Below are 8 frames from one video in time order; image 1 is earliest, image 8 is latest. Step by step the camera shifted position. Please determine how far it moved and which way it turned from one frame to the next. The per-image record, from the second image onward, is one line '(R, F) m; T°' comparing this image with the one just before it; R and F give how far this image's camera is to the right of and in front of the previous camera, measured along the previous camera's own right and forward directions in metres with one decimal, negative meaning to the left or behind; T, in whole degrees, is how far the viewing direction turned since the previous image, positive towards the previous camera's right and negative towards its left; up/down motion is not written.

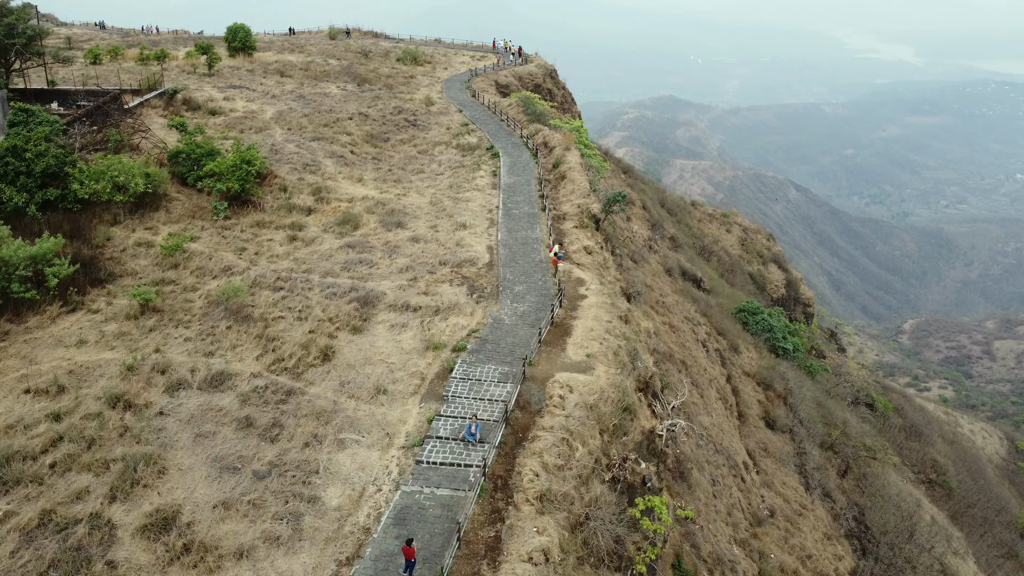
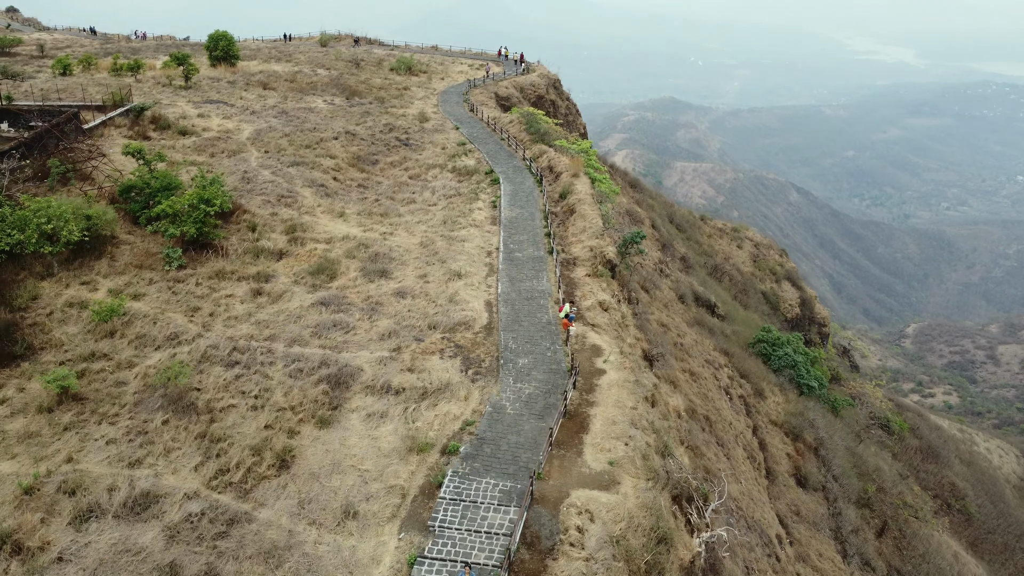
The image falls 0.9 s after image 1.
(0.0, +2.4) m; 0°
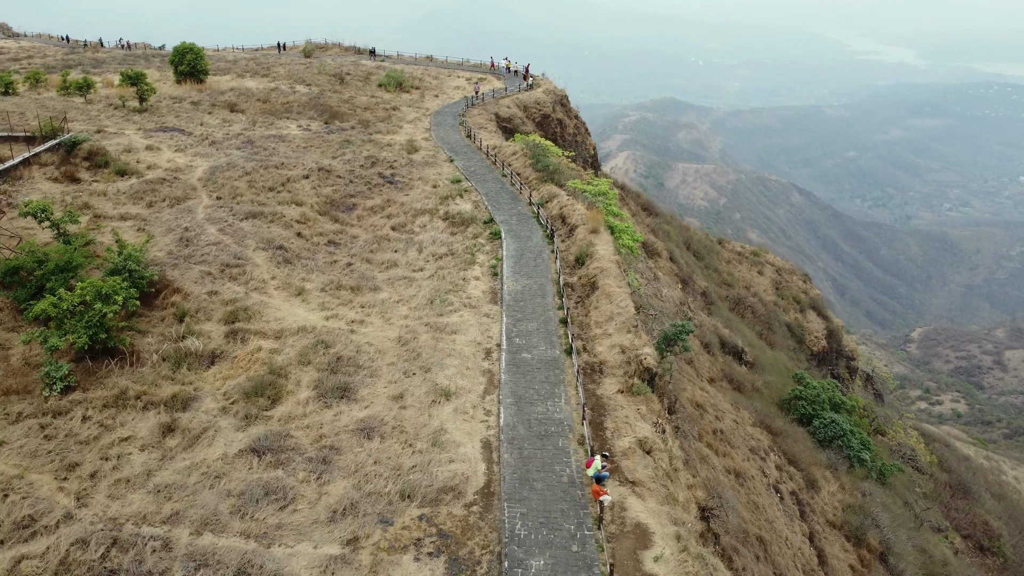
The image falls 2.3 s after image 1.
(-0.1, +3.8) m; 0°
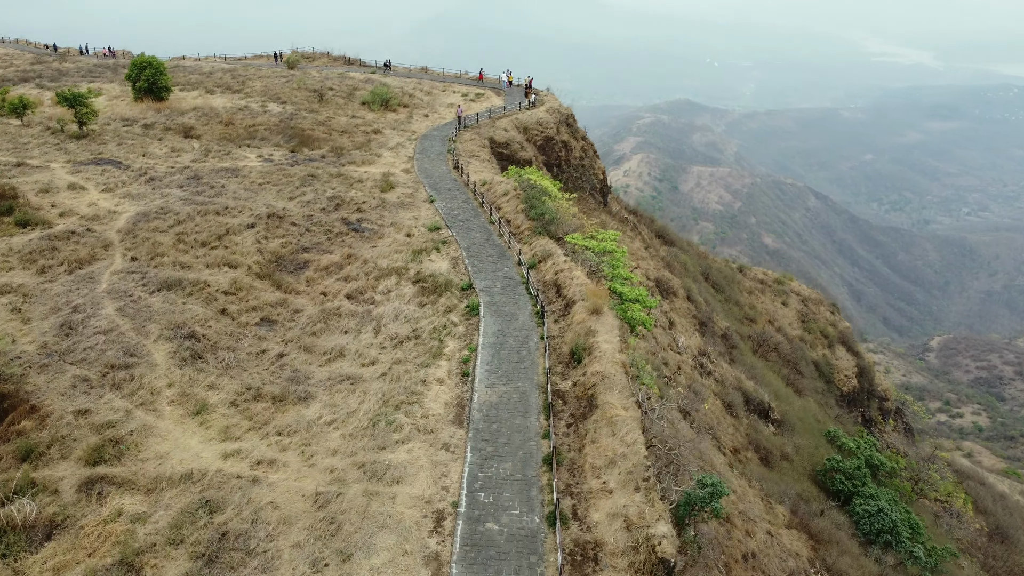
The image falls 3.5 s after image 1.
(+0.5, +3.5) m; -1°
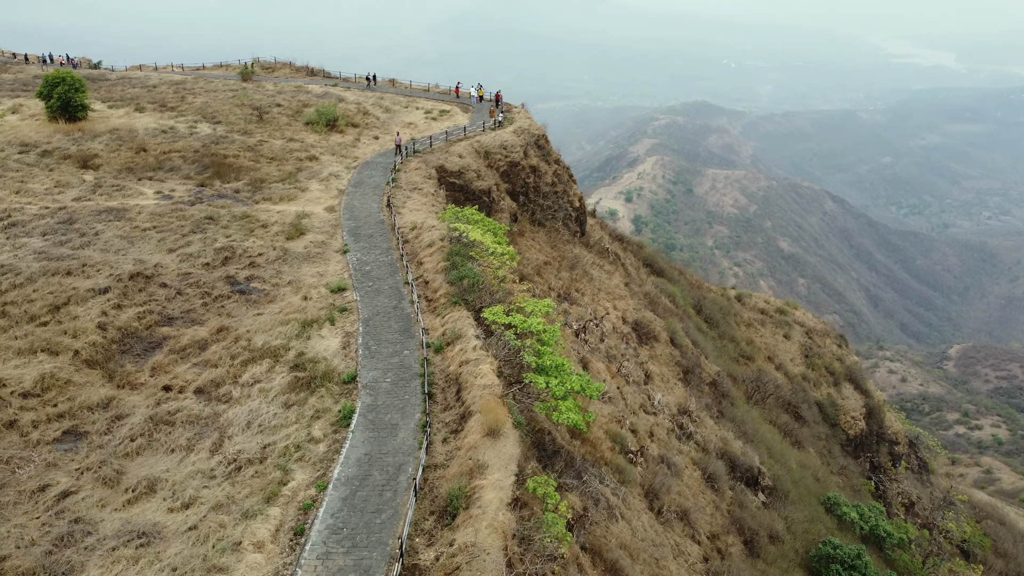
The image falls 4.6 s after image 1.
(+1.7, +3.2) m; -1°
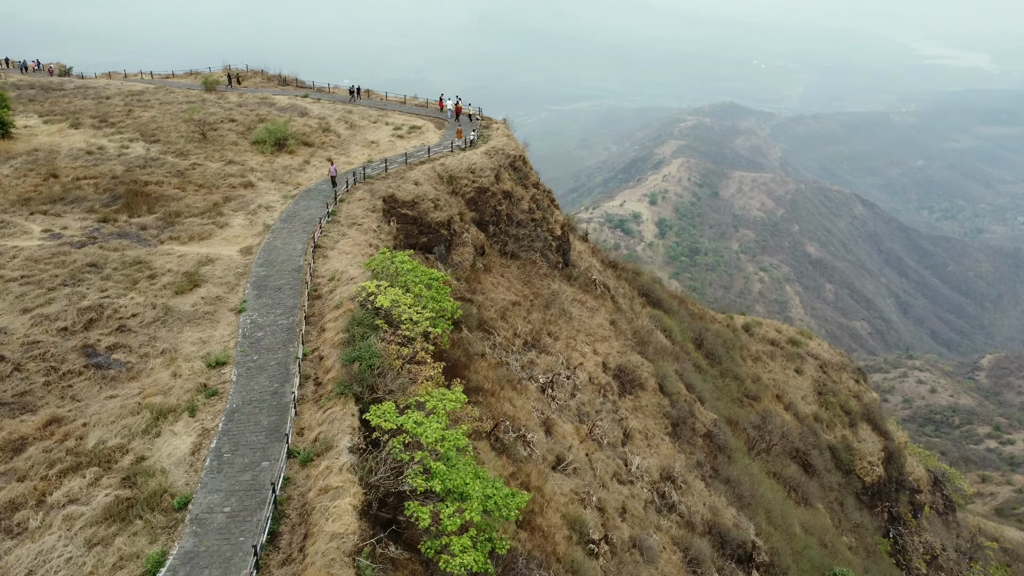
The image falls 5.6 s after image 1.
(+1.6, +2.8) m; -2°
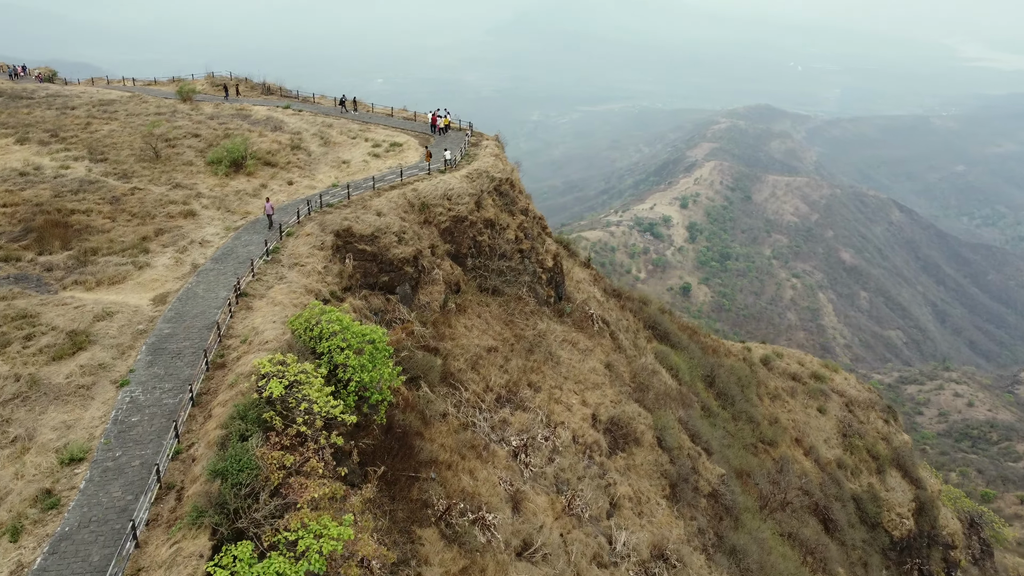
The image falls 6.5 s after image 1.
(+1.3, +2.5) m; -2°
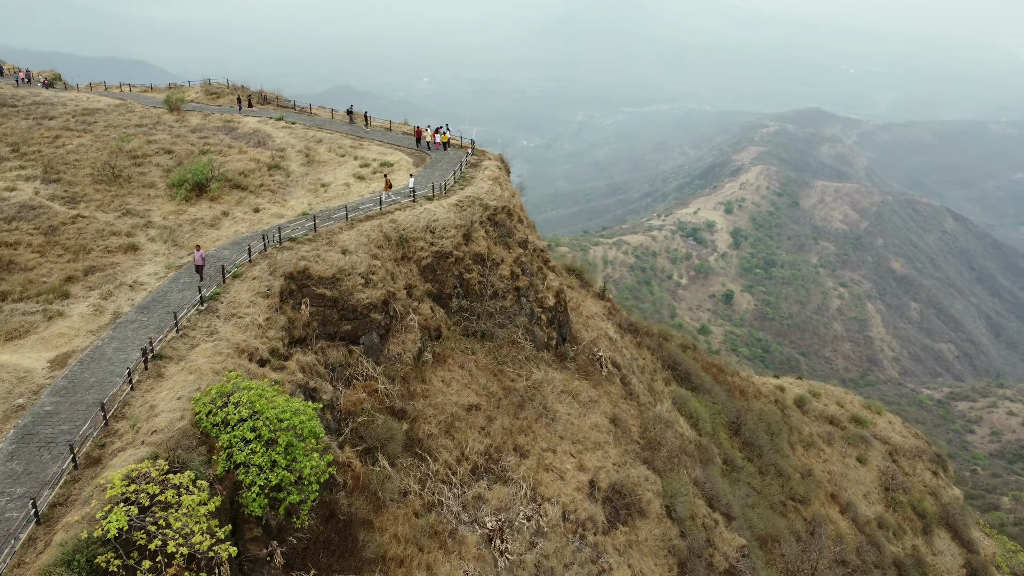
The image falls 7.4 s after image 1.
(+1.1, +2.5) m; -3°
